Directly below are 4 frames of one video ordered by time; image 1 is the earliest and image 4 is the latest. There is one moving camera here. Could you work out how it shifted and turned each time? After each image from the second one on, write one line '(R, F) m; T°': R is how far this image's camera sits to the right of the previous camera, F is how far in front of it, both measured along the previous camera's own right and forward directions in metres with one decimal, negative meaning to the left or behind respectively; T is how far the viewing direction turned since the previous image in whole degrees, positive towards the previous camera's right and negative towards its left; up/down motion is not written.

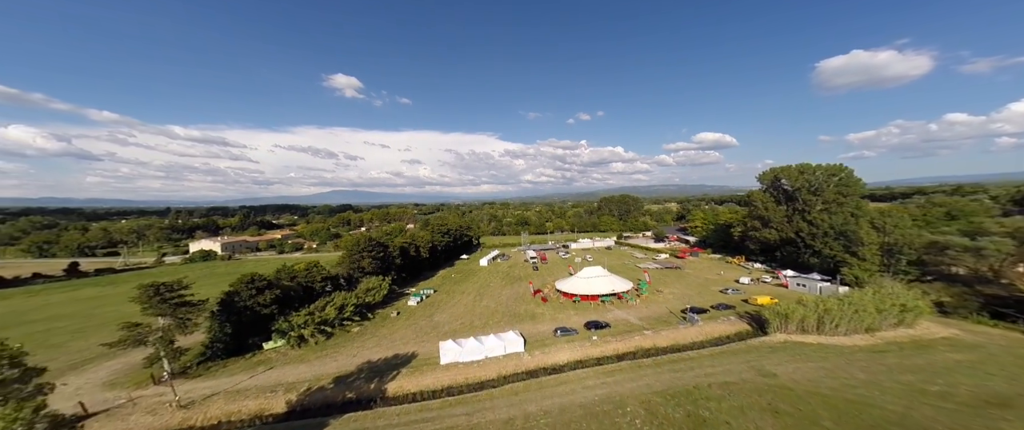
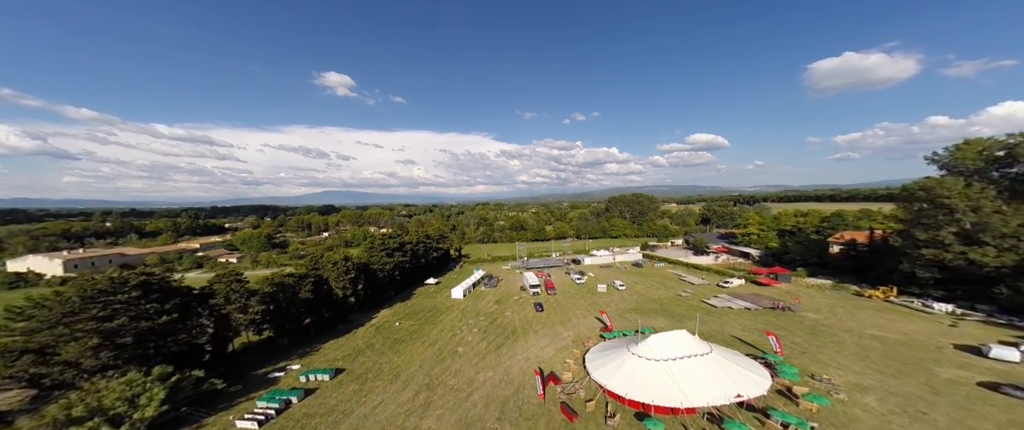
(+0.7, +21.4) m; +1°
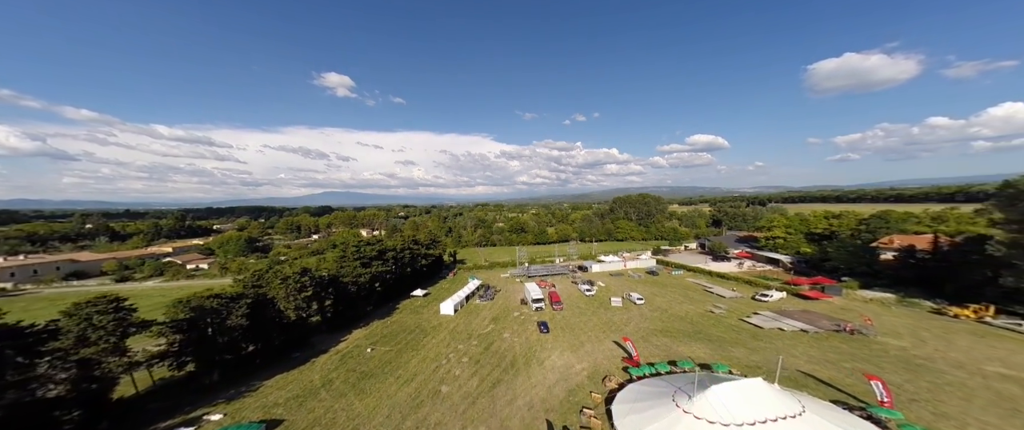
(+0.1, +5.8) m; 0°
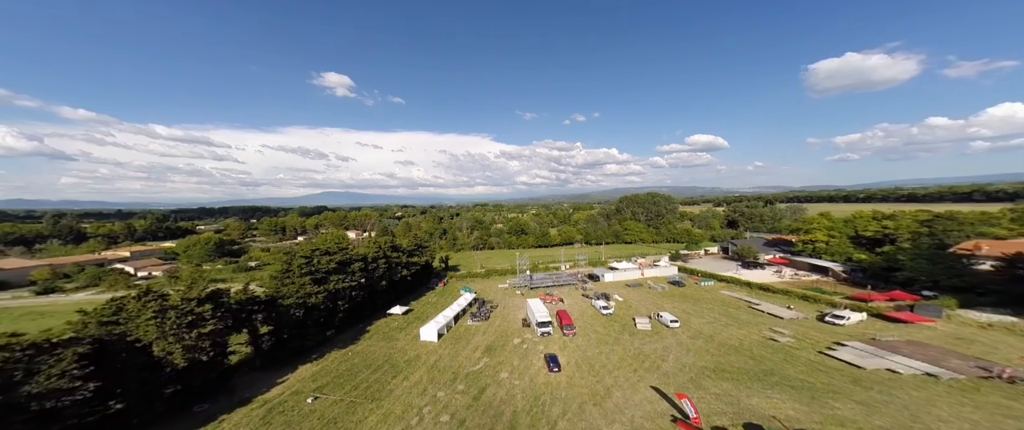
(0.0, +7.2) m; 0°
